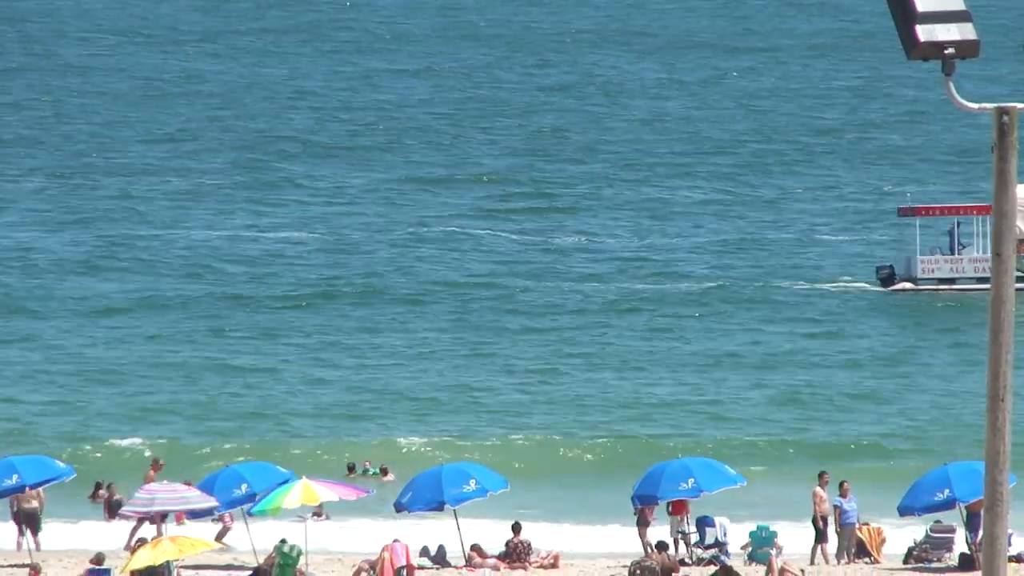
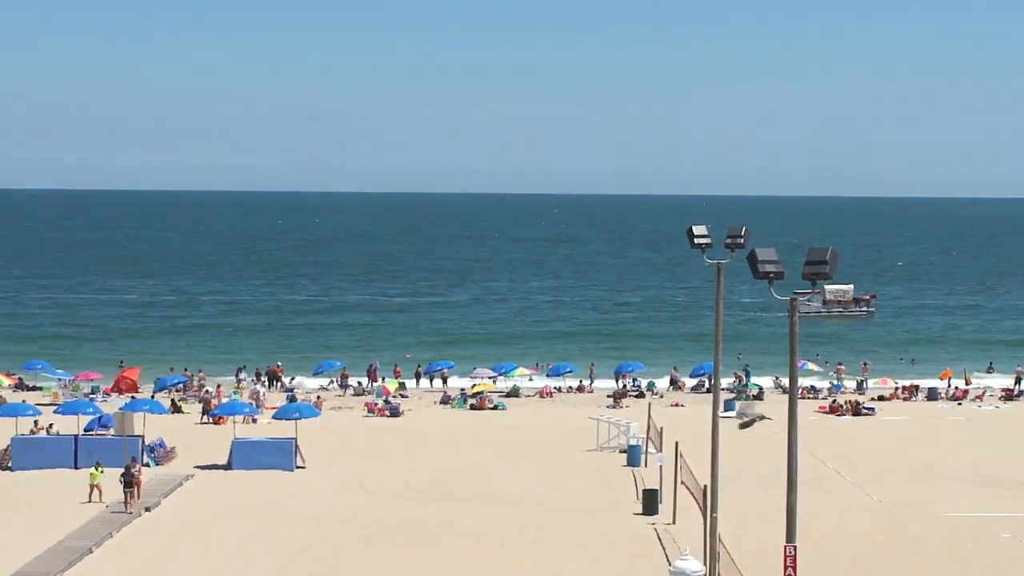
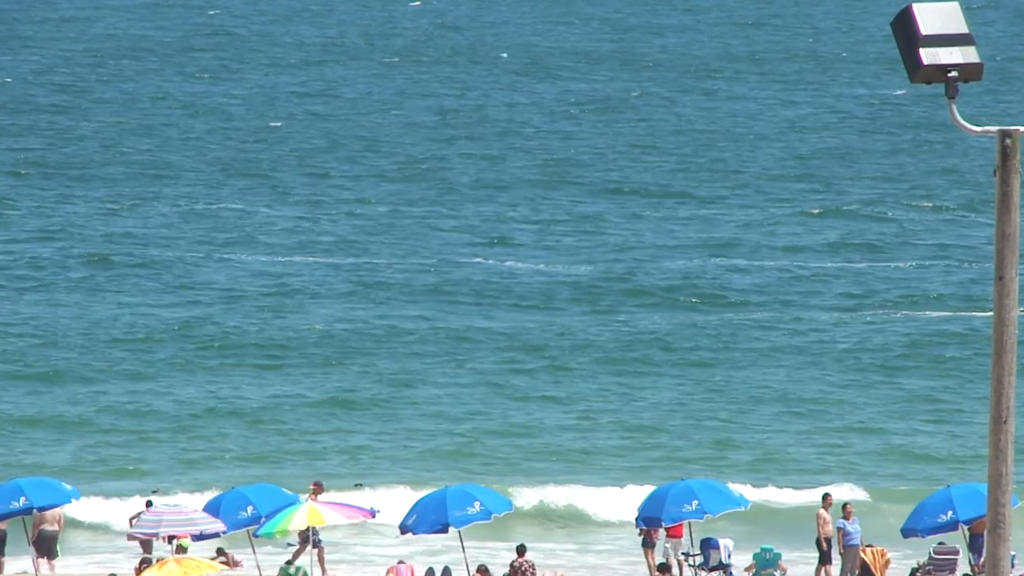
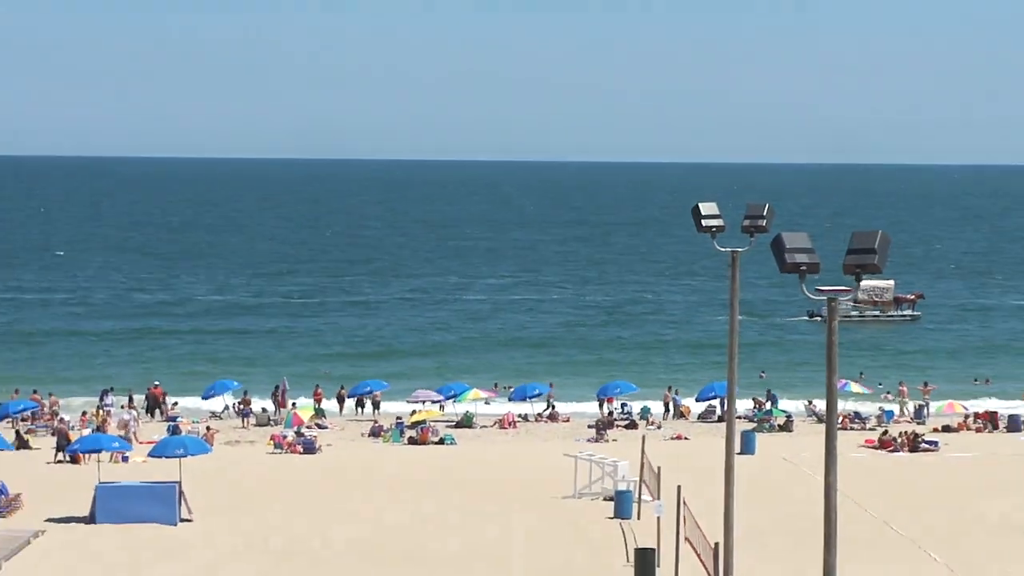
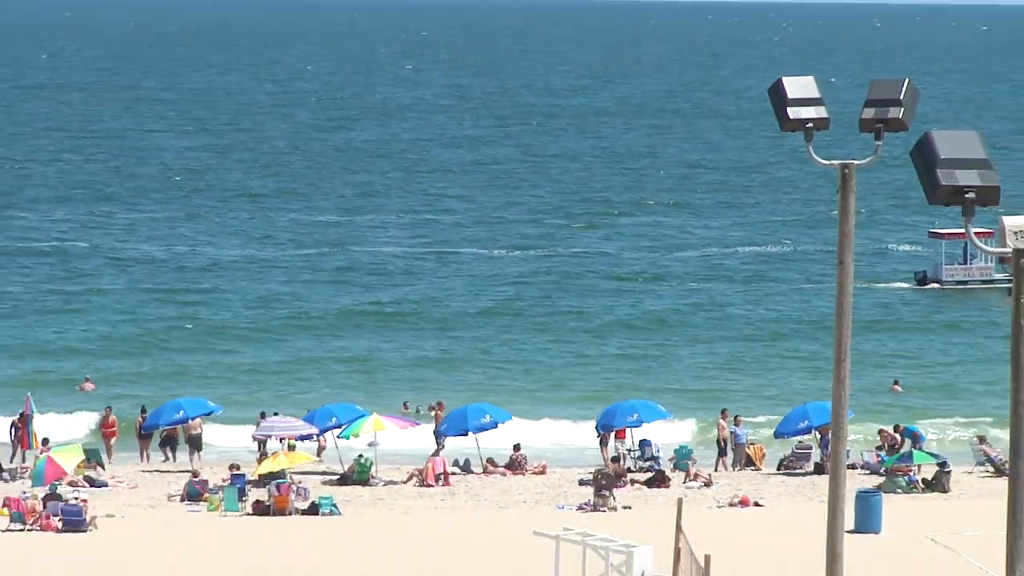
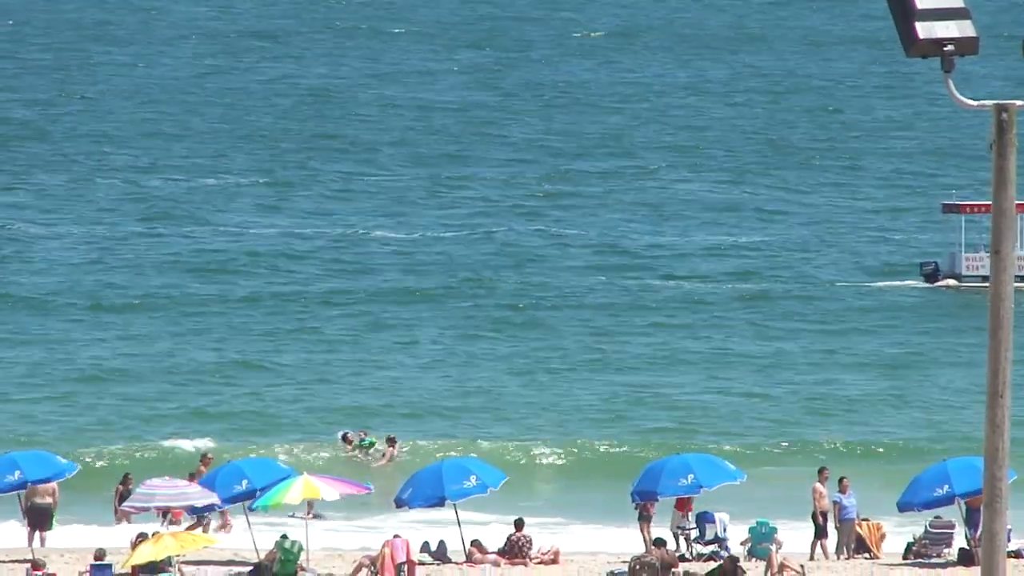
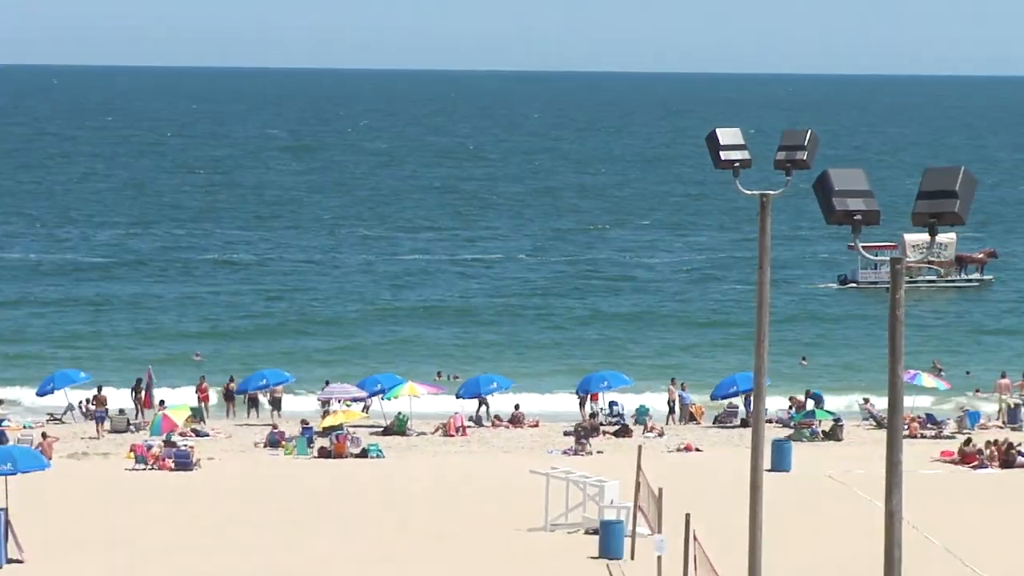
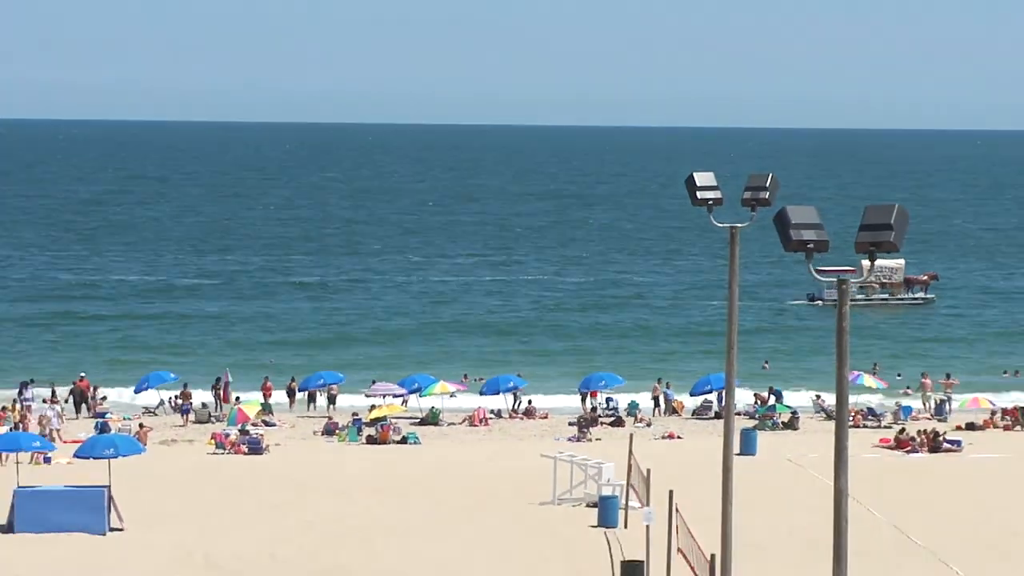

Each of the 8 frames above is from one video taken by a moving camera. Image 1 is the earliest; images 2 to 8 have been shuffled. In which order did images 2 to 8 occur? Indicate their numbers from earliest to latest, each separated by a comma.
6, 3, 5, 7, 8, 4, 2
